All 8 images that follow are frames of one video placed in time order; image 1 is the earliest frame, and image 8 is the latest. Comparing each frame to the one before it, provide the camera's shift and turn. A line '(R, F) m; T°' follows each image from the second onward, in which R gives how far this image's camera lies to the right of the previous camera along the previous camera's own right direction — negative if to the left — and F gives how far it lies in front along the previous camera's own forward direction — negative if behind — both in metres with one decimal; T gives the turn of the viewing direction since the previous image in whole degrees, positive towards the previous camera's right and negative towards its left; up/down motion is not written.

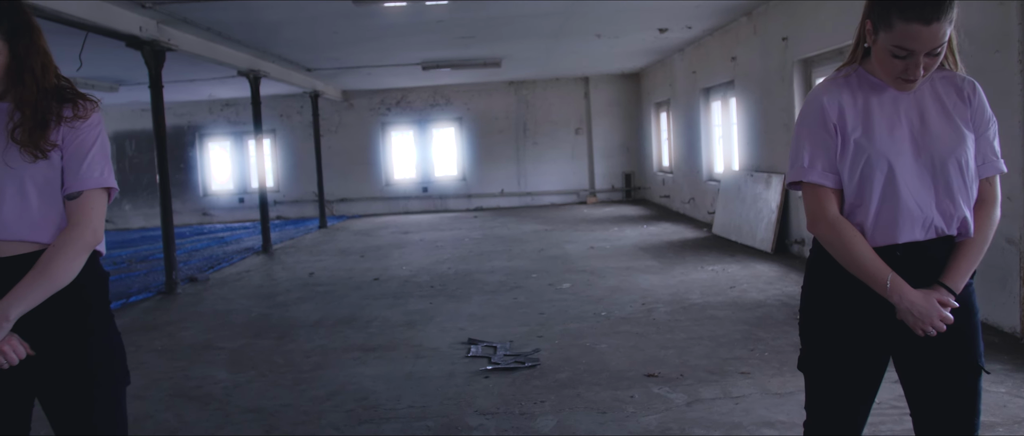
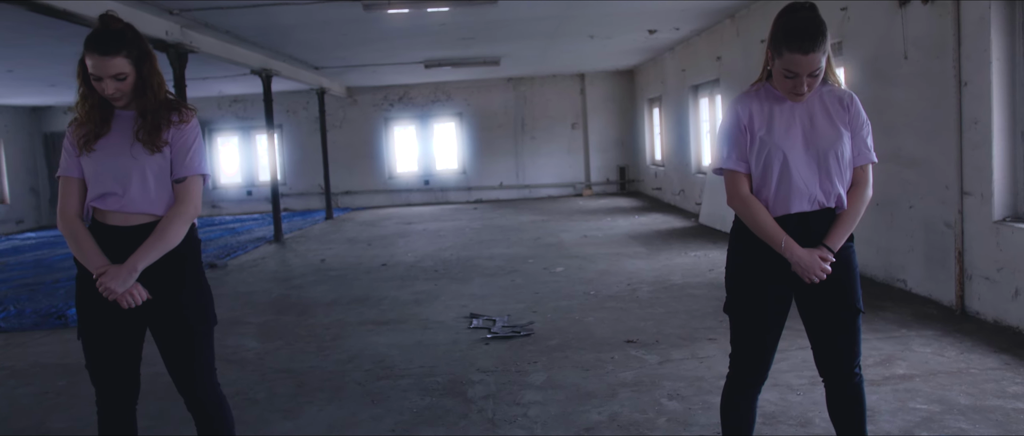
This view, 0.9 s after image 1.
(0.0, -0.5) m; 0°
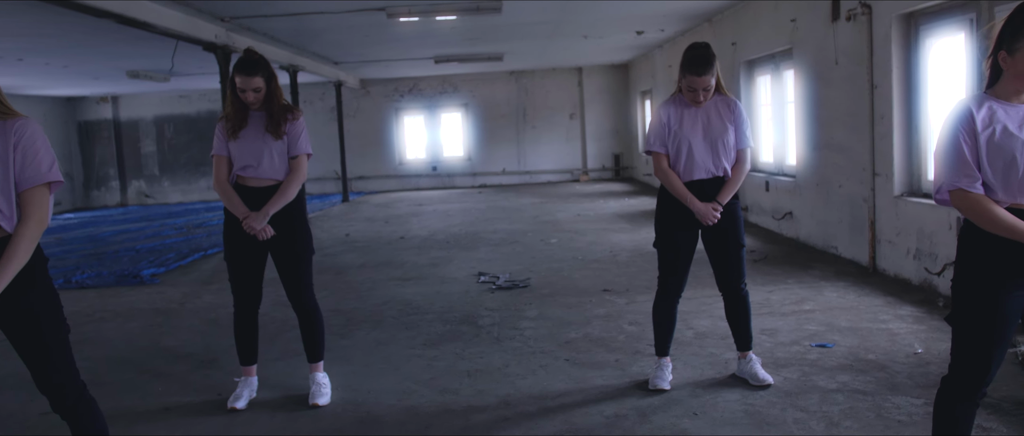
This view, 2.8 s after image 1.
(0.0, -1.0) m; 0°
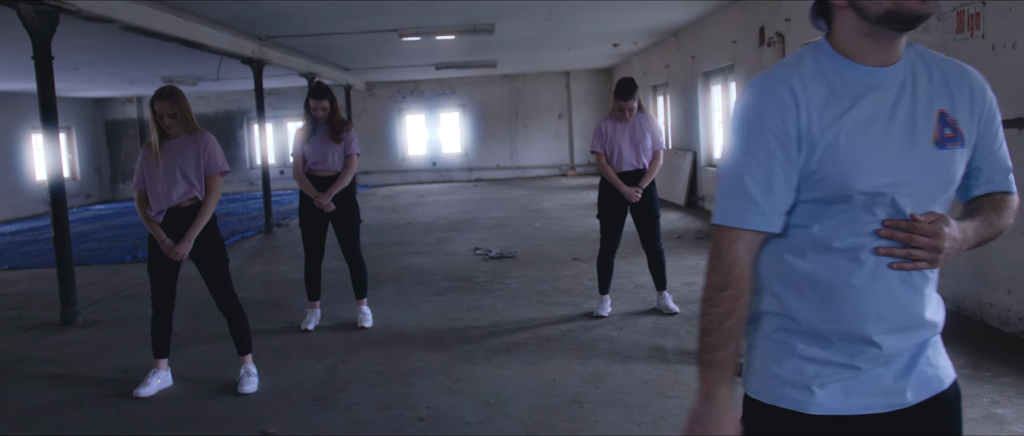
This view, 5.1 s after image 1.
(0.0, -1.4) m; 0°
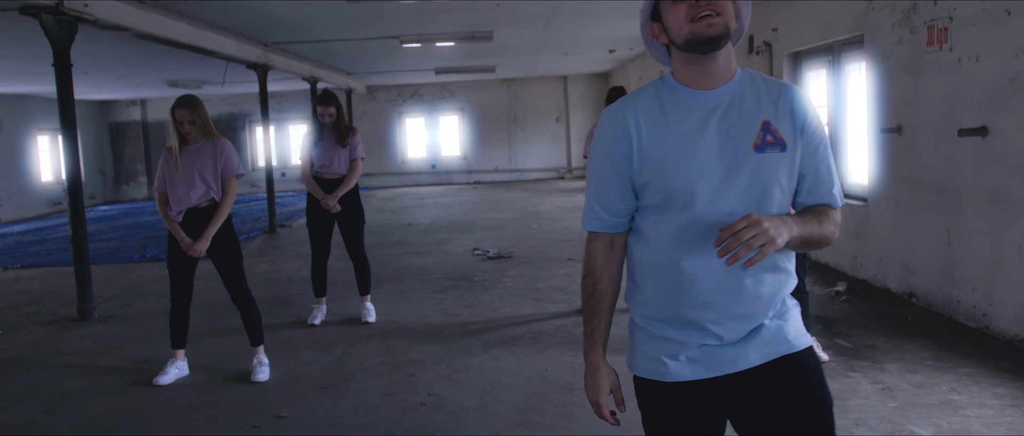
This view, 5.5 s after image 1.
(0.0, -0.2) m; 0°
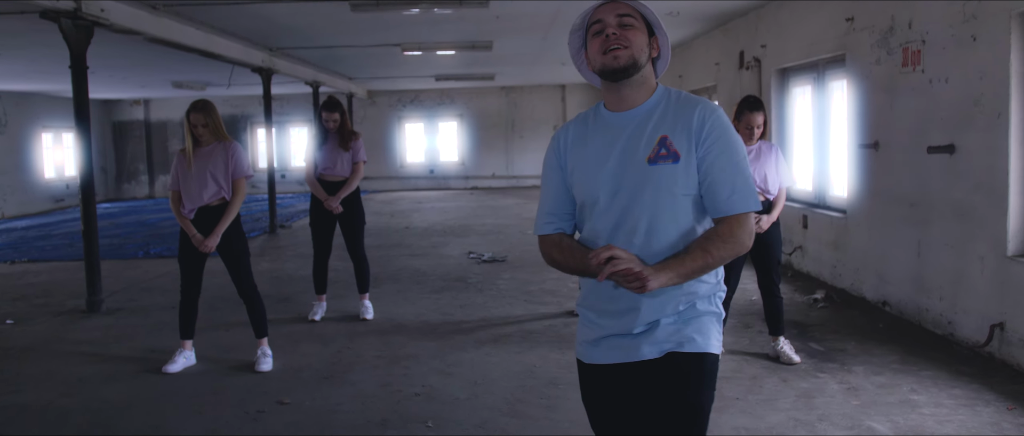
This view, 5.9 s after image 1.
(0.0, -0.2) m; 0°
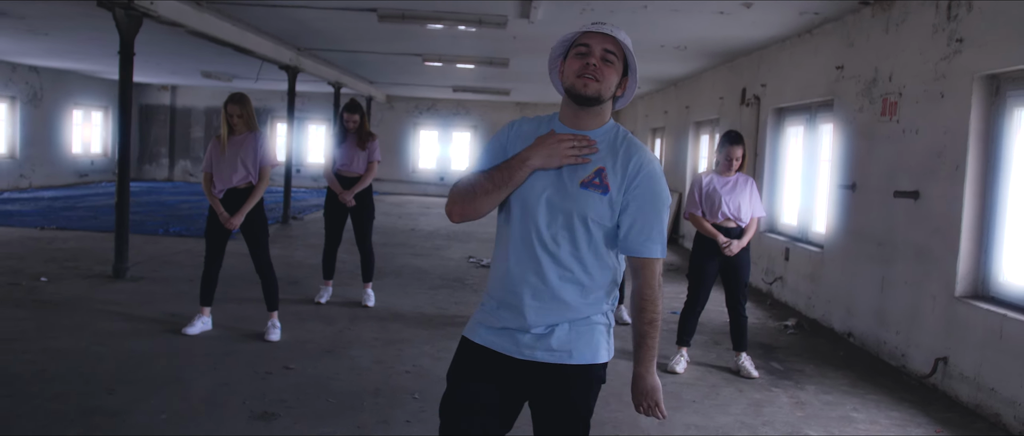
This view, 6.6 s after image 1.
(+0.1, -0.4) m; -1°
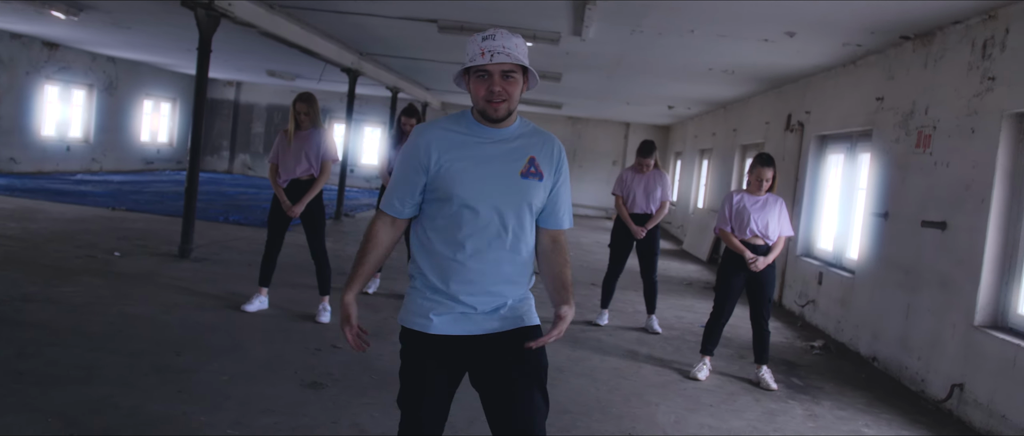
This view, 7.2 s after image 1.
(0.0, -0.3) m; -3°
